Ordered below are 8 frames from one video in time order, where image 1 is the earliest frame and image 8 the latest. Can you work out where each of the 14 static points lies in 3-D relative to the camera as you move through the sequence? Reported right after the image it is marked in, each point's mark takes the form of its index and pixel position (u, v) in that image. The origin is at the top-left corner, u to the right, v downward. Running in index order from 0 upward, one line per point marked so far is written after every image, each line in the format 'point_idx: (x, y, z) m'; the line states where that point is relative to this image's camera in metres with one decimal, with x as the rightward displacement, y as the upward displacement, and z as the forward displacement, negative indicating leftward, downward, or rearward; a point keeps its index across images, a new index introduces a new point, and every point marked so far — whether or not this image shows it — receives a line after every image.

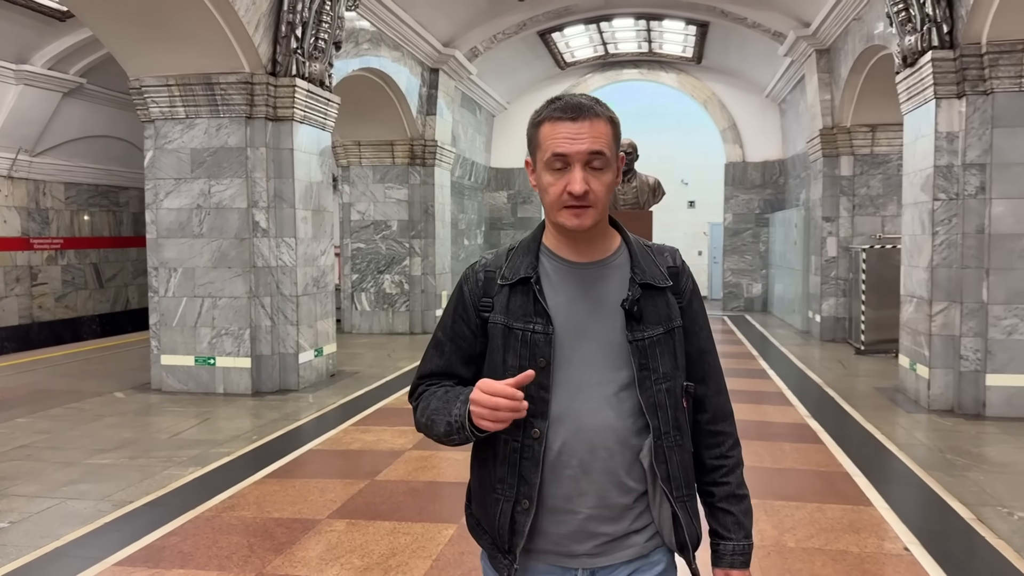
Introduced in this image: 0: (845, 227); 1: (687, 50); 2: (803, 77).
0: (+4.5, +0.8, +11.5) m
1: (+3.3, +4.5, +16.1) m
2: (+4.4, +3.2, +13.0) m
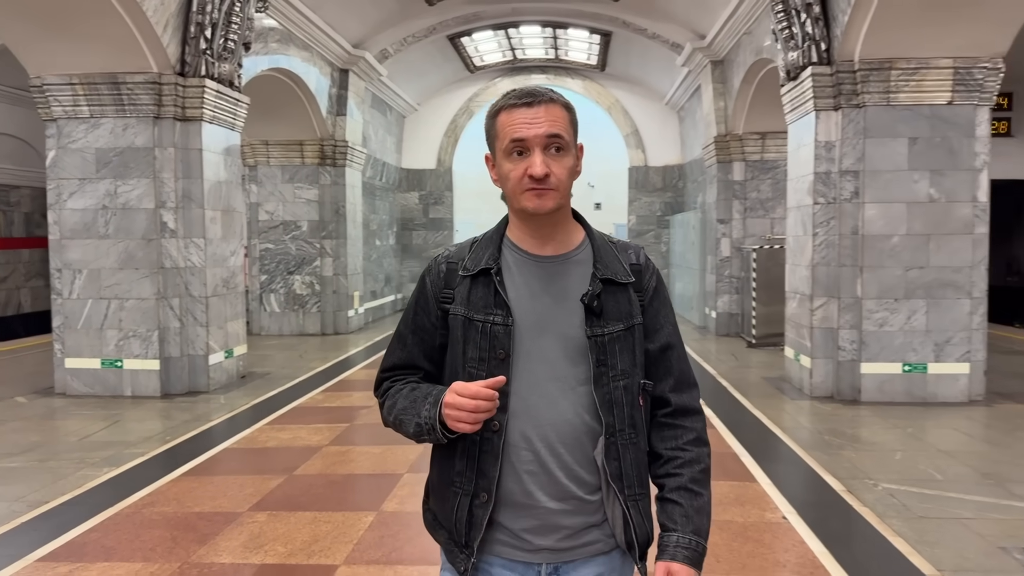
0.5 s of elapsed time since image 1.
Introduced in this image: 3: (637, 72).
0: (+3.3, +0.8, +12.2) m
1: (+1.6, +4.5, +16.6) m
2: (+3.0, +3.2, +13.7) m
3: (+2.5, +4.3, +16.8) m
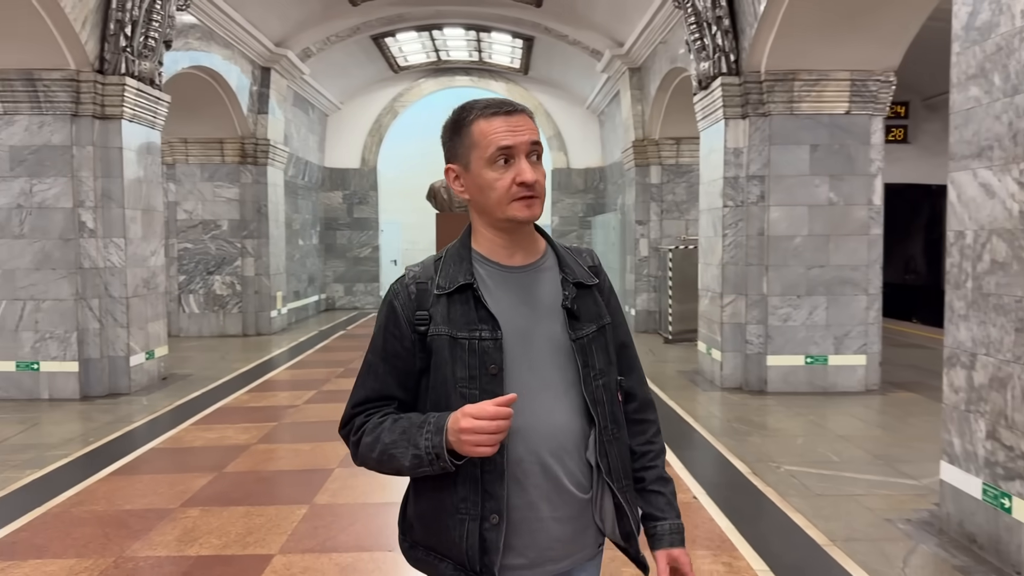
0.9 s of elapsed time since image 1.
0: (+2.2, +0.9, +12.6) m
1: (+0.1, +4.5, +16.9) m
2: (+1.8, +3.3, +14.1) m
3: (+0.9, +4.3, +17.1) m
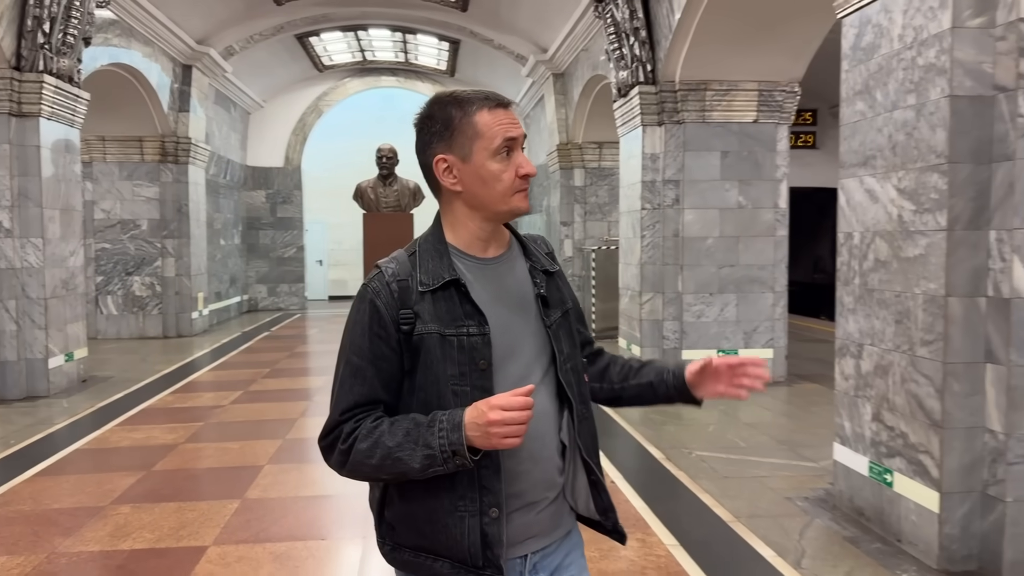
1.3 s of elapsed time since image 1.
0: (+1.1, +0.9, +13.0) m
1: (-1.4, +4.5, +17.0) m
2: (+0.5, +3.3, +14.4) m
3: (-0.6, +4.3, +17.3) m
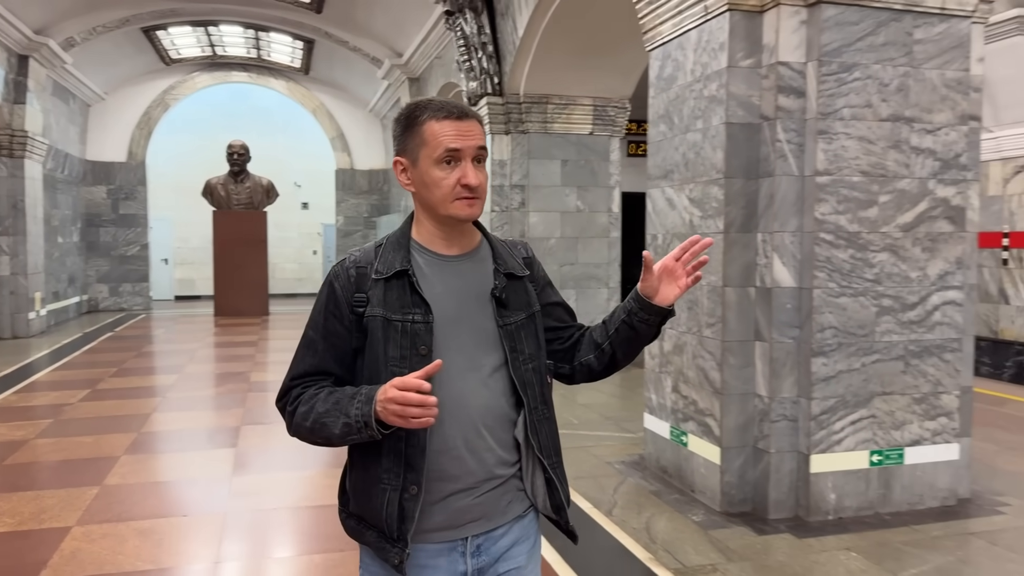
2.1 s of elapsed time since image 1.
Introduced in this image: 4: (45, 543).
0: (-1.2, +0.9, +13.4) m
1: (-4.3, +4.5, +17.0) m
2: (-2.0, +3.3, +14.8) m
3: (-3.5, +4.3, +17.5) m
4: (-2.1, -1.1, +3.8) m
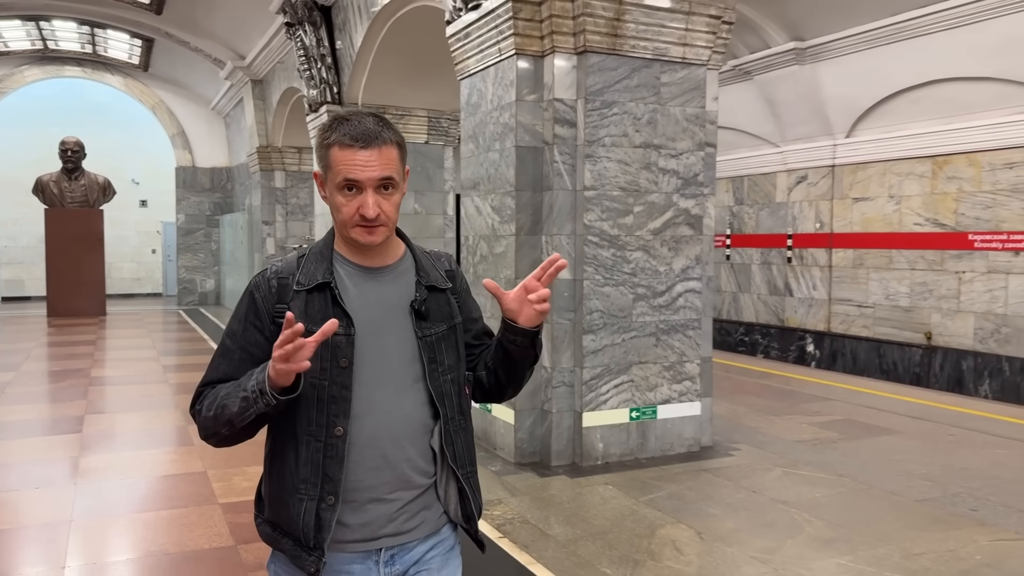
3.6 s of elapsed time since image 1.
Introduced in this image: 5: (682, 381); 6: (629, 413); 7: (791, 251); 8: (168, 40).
0: (-3.8, +0.9, +13.9) m
1: (-7.5, +4.6, +16.9) m
2: (-4.8, +3.3, +15.0) m
3: (-6.8, +4.3, +17.4) m
4: (-3.0, -1.1, +4.3) m
5: (+1.1, -0.6, +5.5) m
6: (+0.7, -0.8, +5.3) m
7: (+4.1, +0.5, +12.4) m
8: (-5.9, +4.3, +14.6) m
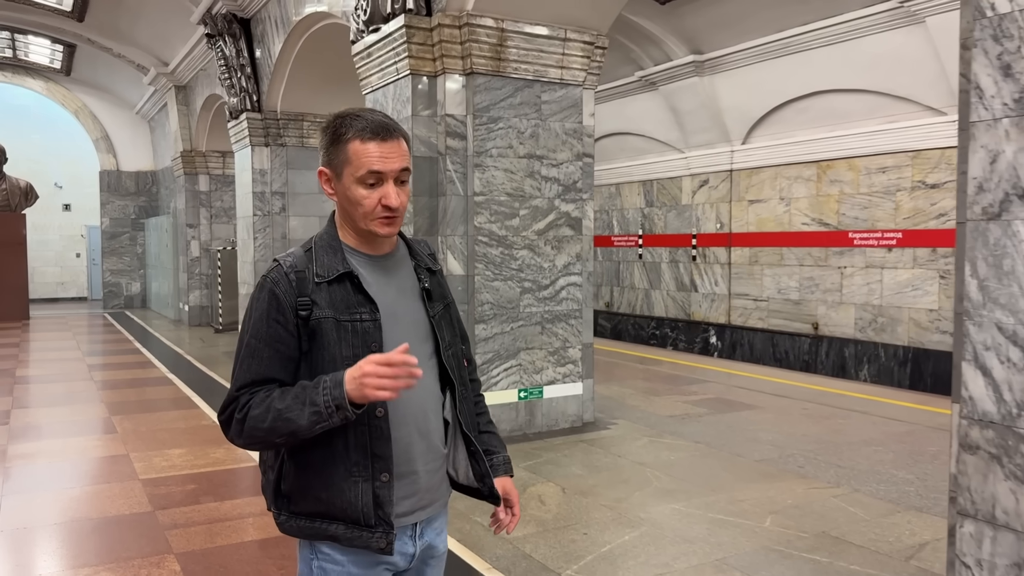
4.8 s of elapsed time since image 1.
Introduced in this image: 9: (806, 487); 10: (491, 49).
0: (-5.1, +0.9, +14.2) m
1: (-9.1, +4.5, +16.9) m
2: (-6.2, +3.3, +15.3) m
3: (-8.4, +4.3, +17.5) m
4: (-3.6, -1.1, +4.6) m
5: (+0.4, -0.6, +6.2) m
6: (0.0, -0.7, +5.9) m
7: (+2.8, +0.6, +13.3) m
8: (-7.3, +4.2, +14.8) m
9: (+1.6, -1.1, +4.7) m
10: (-0.1, +1.6, +5.6) m
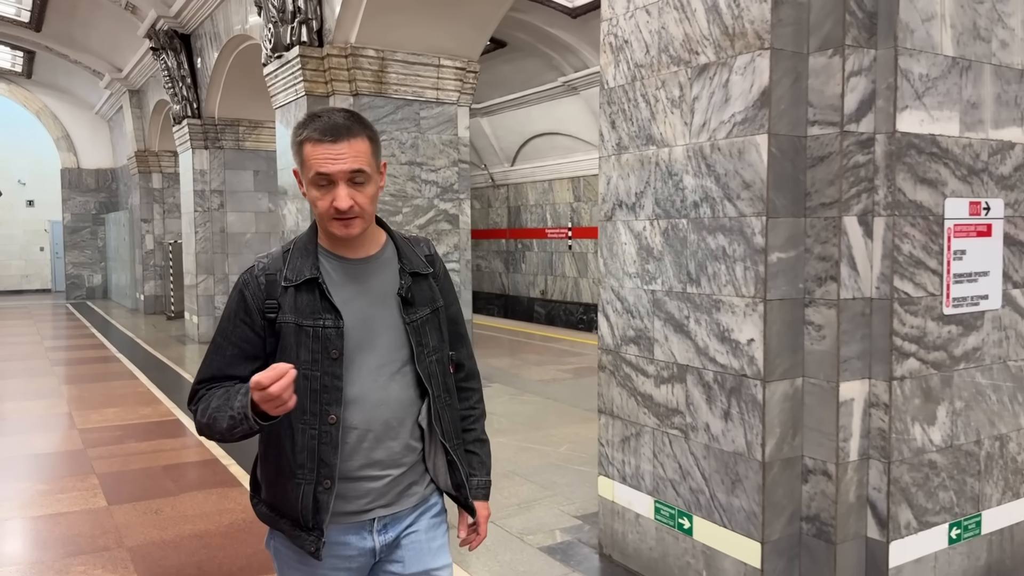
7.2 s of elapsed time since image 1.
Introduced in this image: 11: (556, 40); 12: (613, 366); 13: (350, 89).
0: (-6.3, +1.1, +15.2) m
1: (-10.4, +4.7, +17.8) m
2: (-7.4, +3.5, +16.3) m
3: (-9.7, +4.5, +18.4) m
4: (-4.5, -1.0, +5.7) m
5: (-0.6, -0.4, +7.4) m
6: (-0.9, -0.6, +7.1) m
7: (+1.7, +0.8, +14.6) m
8: (-8.6, +4.4, +15.7) m
9: (+0.7, -1.0, +5.9) m
10: (-1.1, +1.7, +6.8) m
11: (+0.7, +3.9, +13.4) m
12: (+0.4, -0.3, +3.5) m
13: (-1.3, +1.6, +6.8) m
